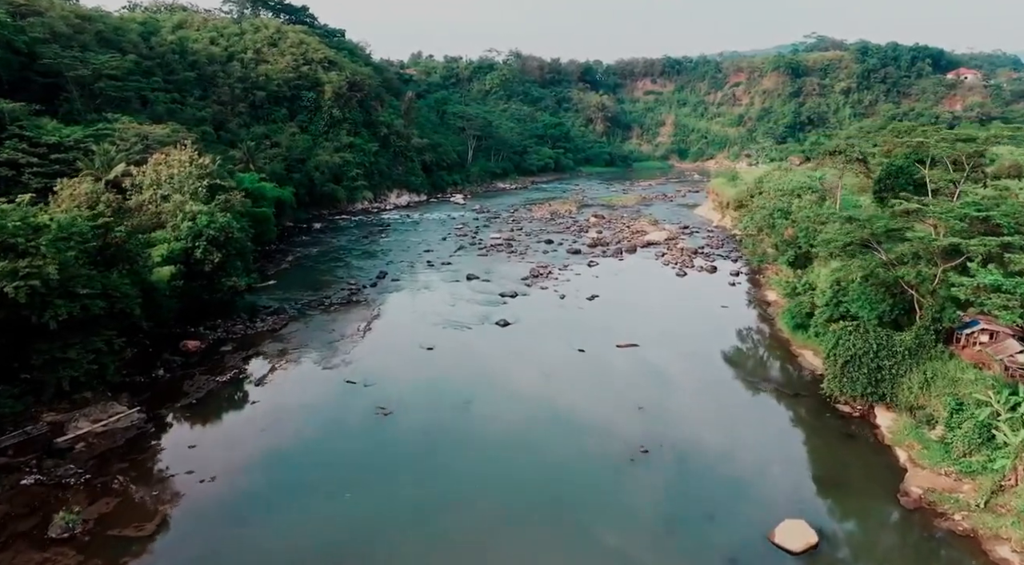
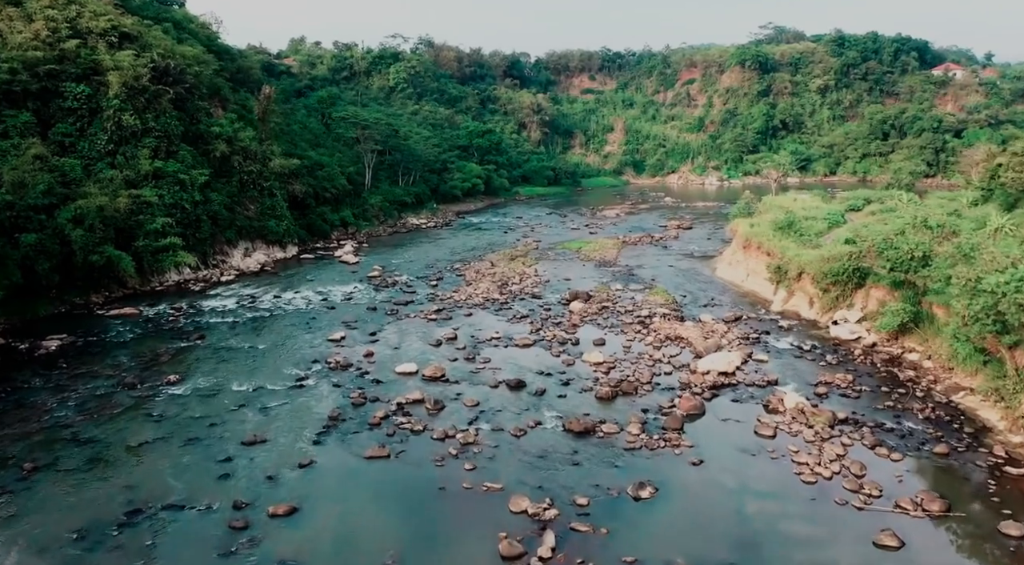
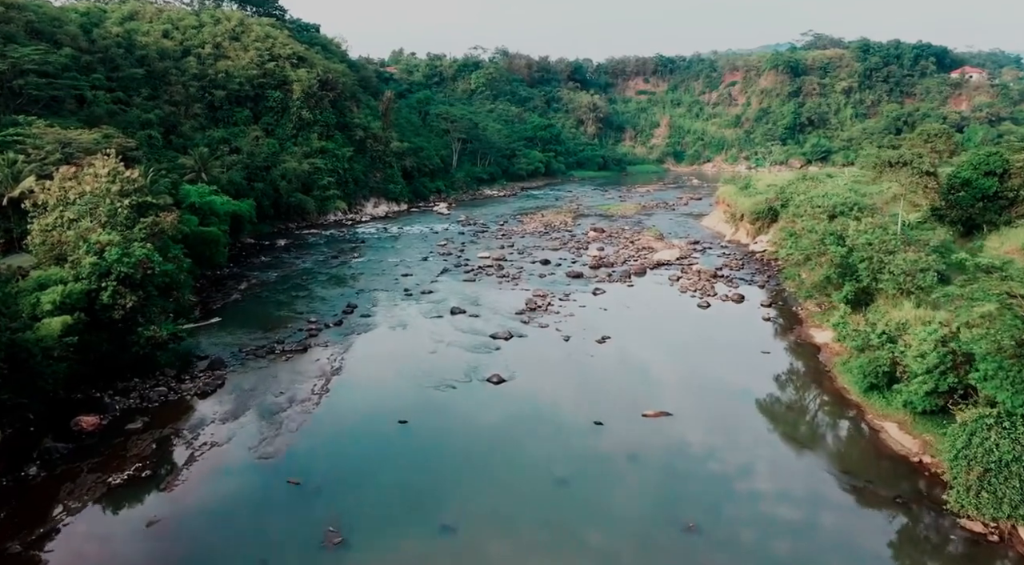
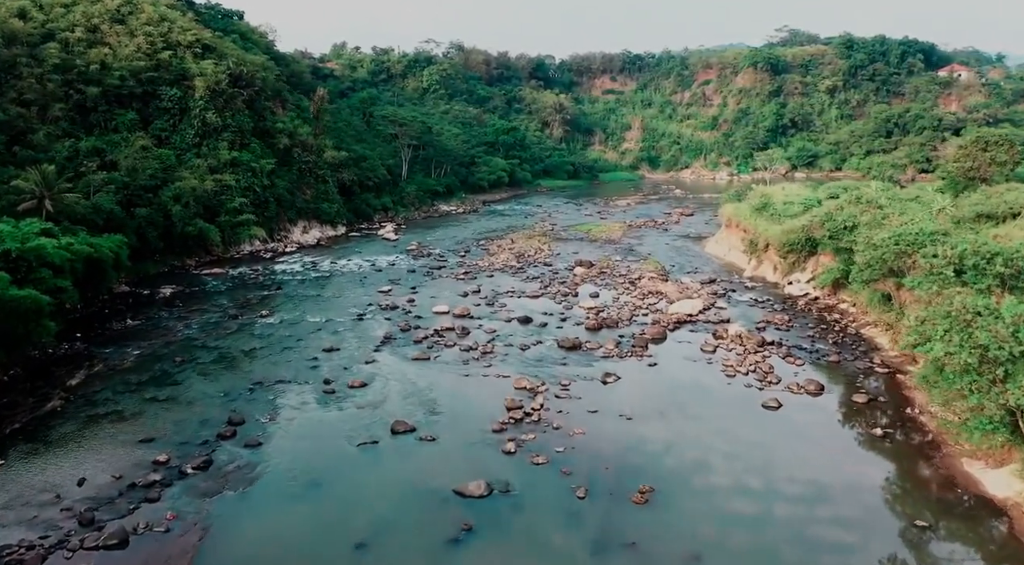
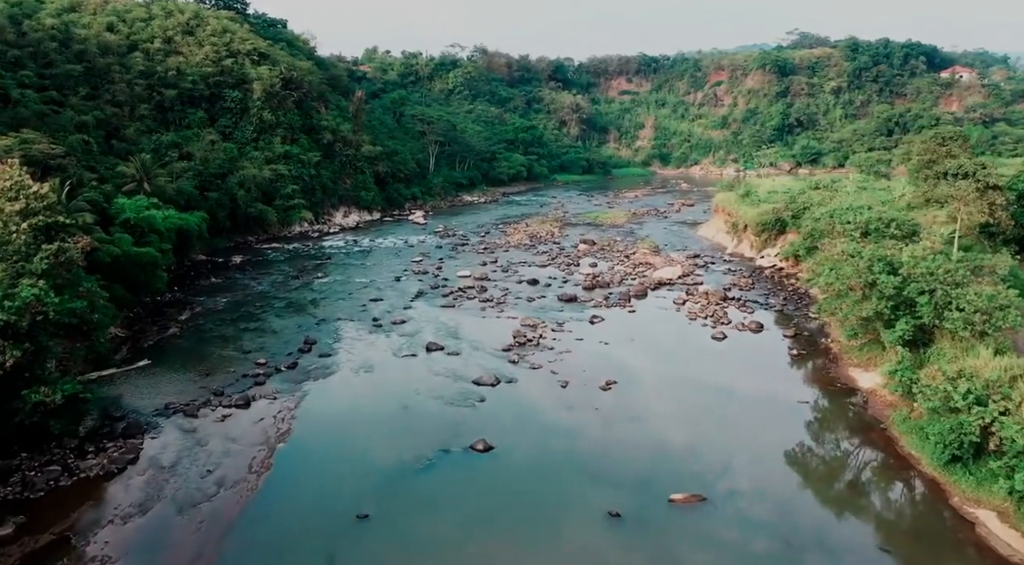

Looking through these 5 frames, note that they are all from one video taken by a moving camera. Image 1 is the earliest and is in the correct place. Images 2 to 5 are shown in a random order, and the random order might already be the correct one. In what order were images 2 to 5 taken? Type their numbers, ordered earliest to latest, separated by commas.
3, 5, 4, 2
